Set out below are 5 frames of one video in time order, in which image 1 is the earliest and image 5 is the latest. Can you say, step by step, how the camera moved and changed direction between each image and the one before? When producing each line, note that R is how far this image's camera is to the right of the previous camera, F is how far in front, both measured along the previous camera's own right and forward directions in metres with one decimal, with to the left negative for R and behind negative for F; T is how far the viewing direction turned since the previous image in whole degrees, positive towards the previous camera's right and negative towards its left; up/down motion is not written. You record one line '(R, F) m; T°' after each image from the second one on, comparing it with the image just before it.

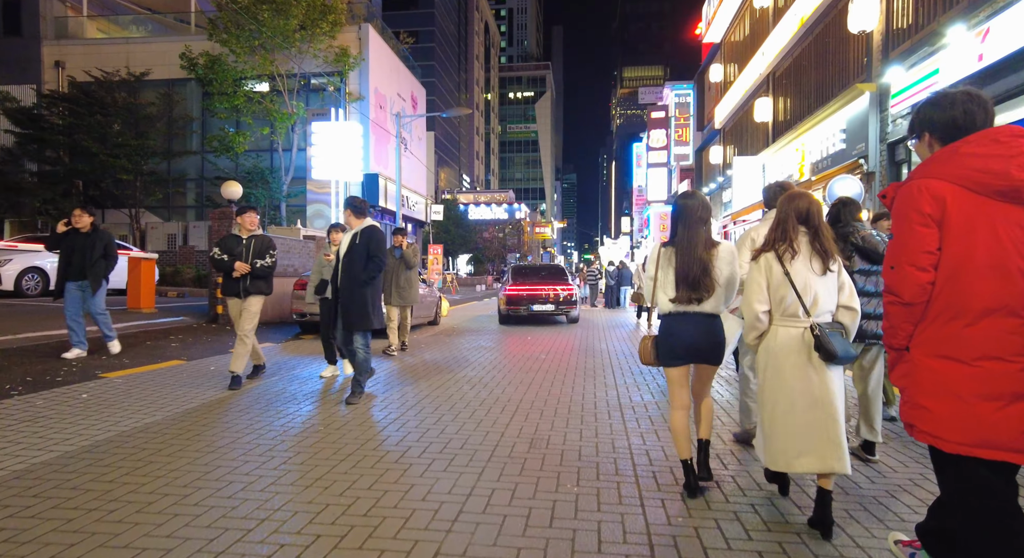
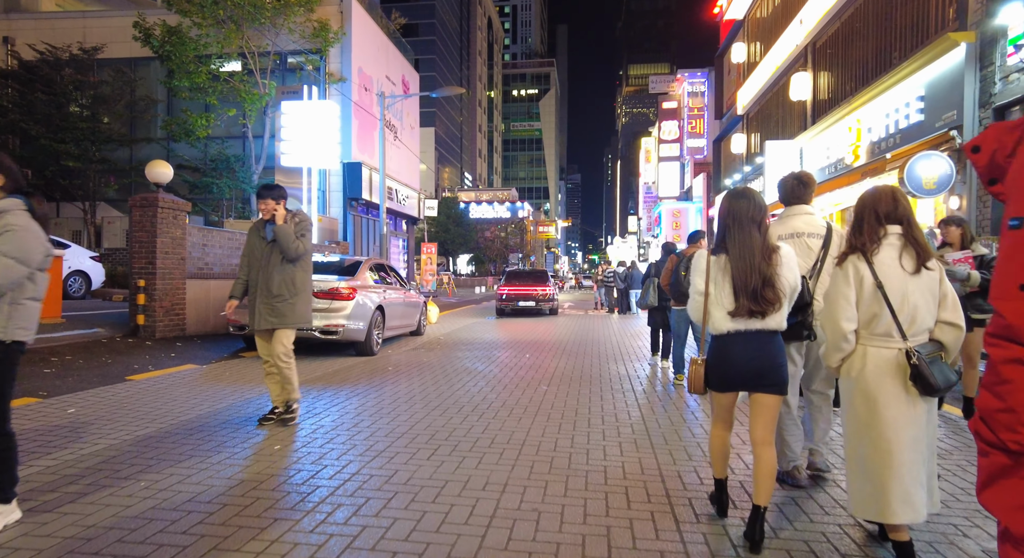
(+0.2, +2.3) m; 0°
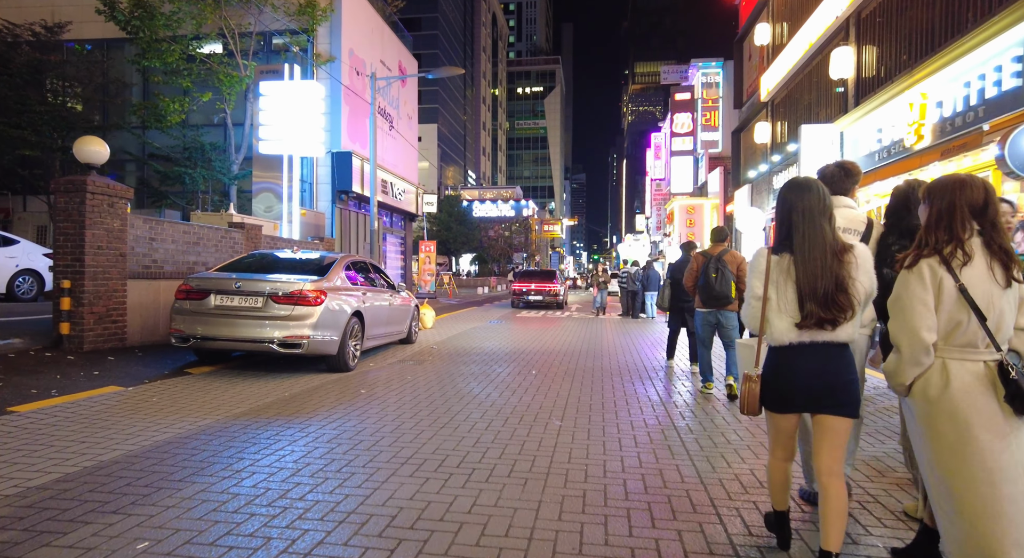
(0.0, +1.6) m; 0°
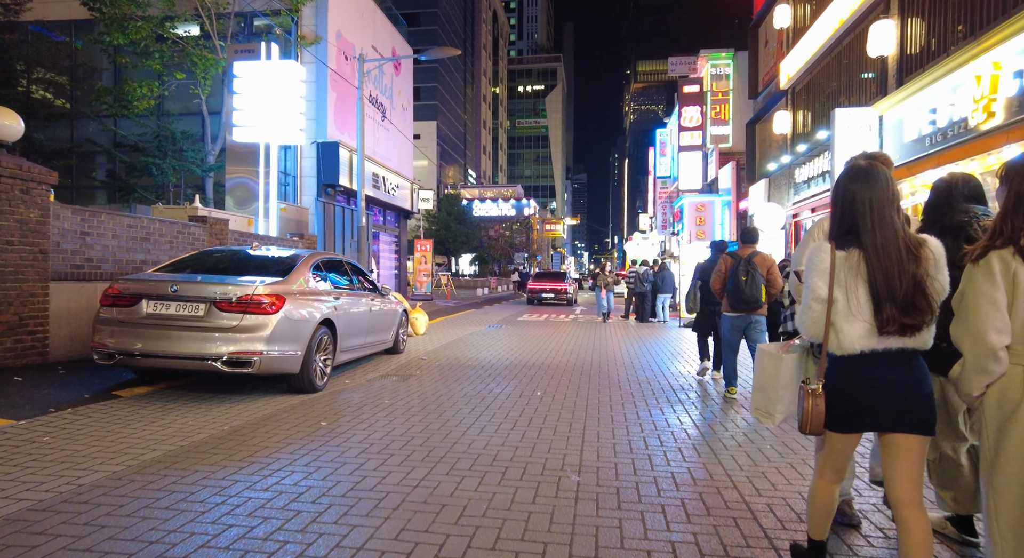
(0.0, +1.4) m; 0°
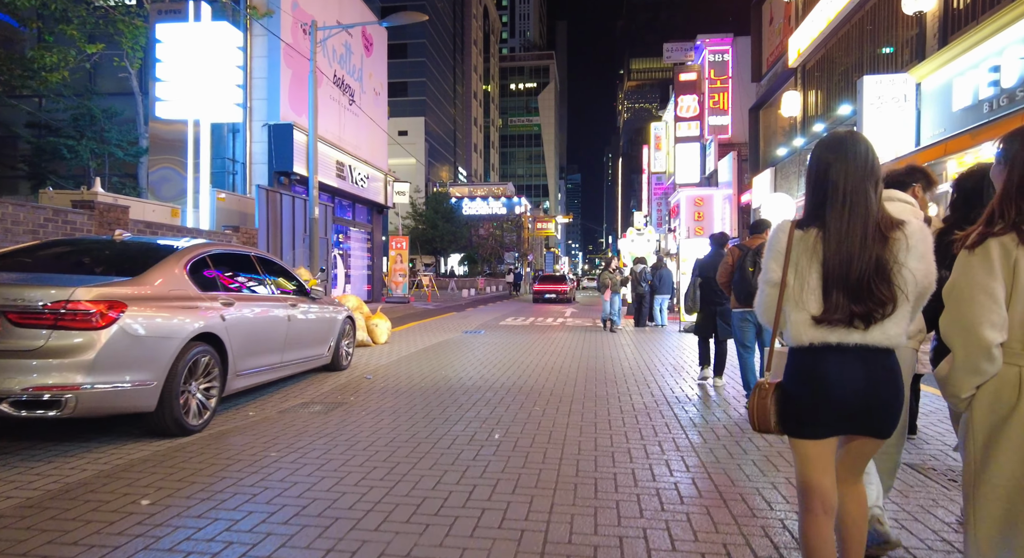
(+0.4, +1.9) m; +1°
